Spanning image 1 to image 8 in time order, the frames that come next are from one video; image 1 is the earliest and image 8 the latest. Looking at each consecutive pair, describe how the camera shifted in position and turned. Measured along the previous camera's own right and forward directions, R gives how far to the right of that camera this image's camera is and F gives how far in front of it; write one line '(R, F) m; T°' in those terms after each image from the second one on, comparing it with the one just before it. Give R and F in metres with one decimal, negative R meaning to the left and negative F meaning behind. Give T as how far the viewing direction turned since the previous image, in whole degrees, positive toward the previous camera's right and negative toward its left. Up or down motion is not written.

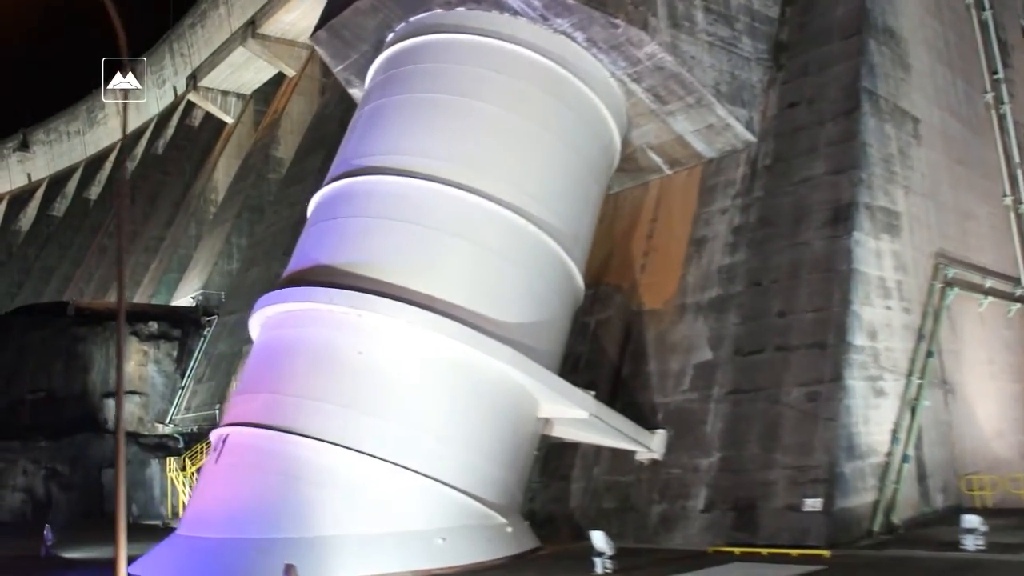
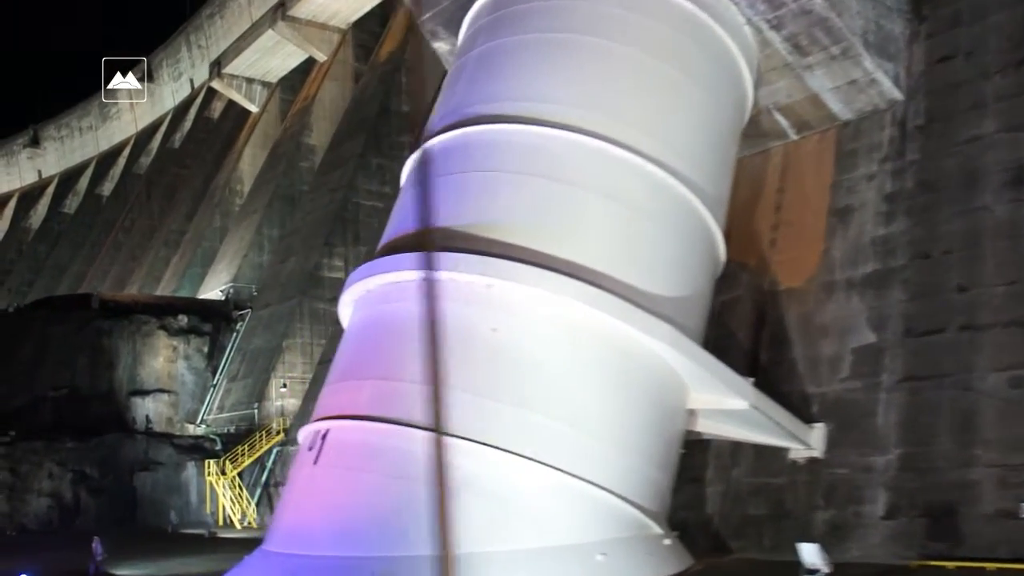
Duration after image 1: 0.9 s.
(-2.2, +1.8) m; 0°
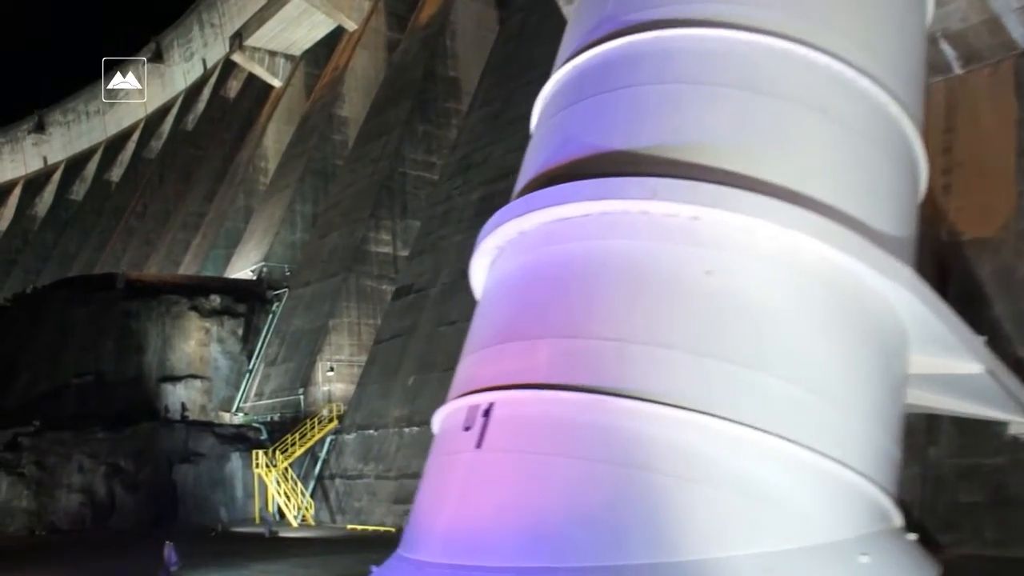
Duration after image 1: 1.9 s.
(-2.3, +2.0) m; 0°
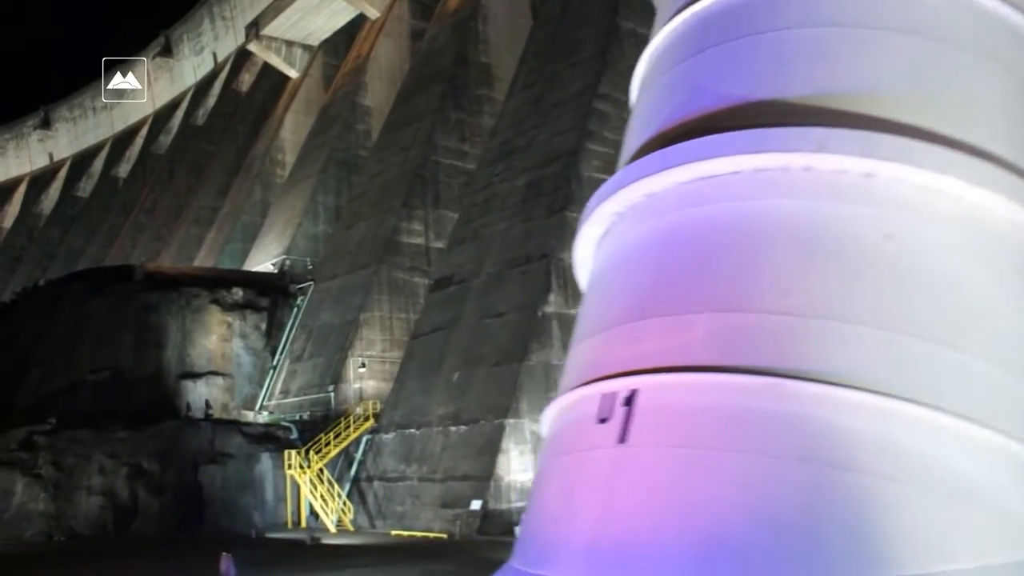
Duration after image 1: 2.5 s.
(-1.3, +1.1) m; 0°
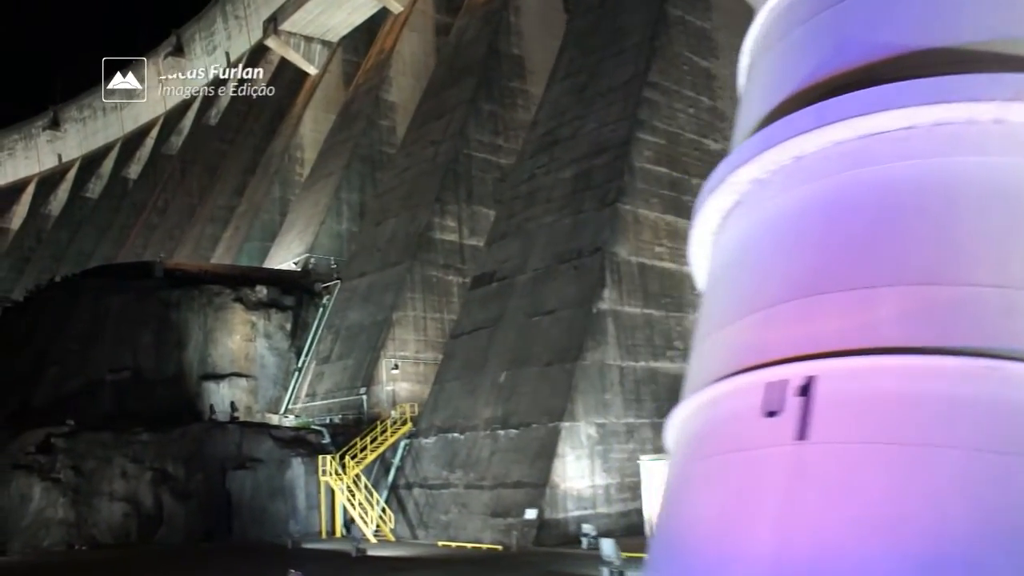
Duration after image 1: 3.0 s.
(-1.2, +1.0) m; 0°
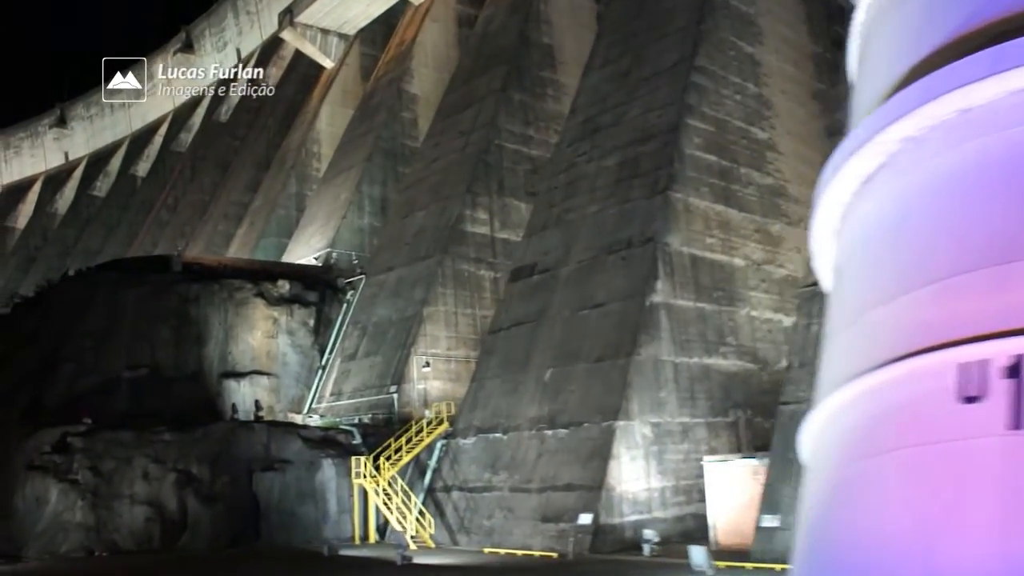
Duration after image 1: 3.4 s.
(-1.0, +0.9) m; 0°
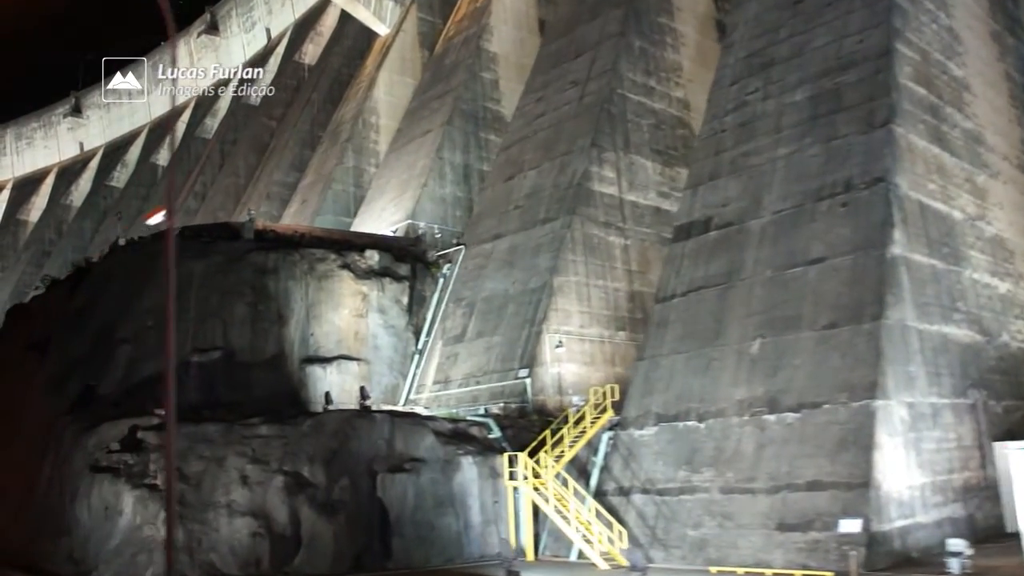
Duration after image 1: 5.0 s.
(-3.6, +3.1) m; +1°
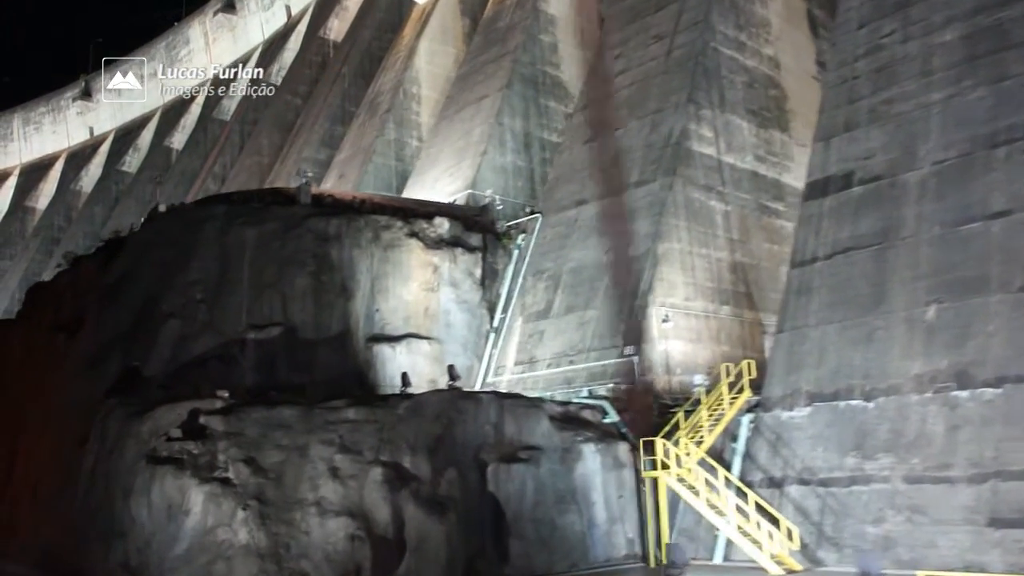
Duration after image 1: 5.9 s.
(-2.2, +1.8) m; +1°
